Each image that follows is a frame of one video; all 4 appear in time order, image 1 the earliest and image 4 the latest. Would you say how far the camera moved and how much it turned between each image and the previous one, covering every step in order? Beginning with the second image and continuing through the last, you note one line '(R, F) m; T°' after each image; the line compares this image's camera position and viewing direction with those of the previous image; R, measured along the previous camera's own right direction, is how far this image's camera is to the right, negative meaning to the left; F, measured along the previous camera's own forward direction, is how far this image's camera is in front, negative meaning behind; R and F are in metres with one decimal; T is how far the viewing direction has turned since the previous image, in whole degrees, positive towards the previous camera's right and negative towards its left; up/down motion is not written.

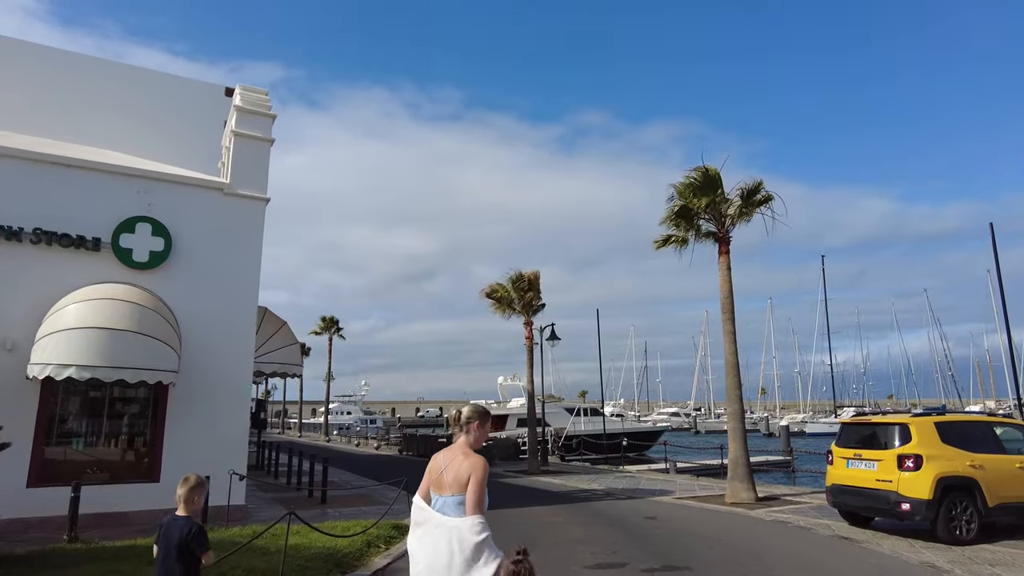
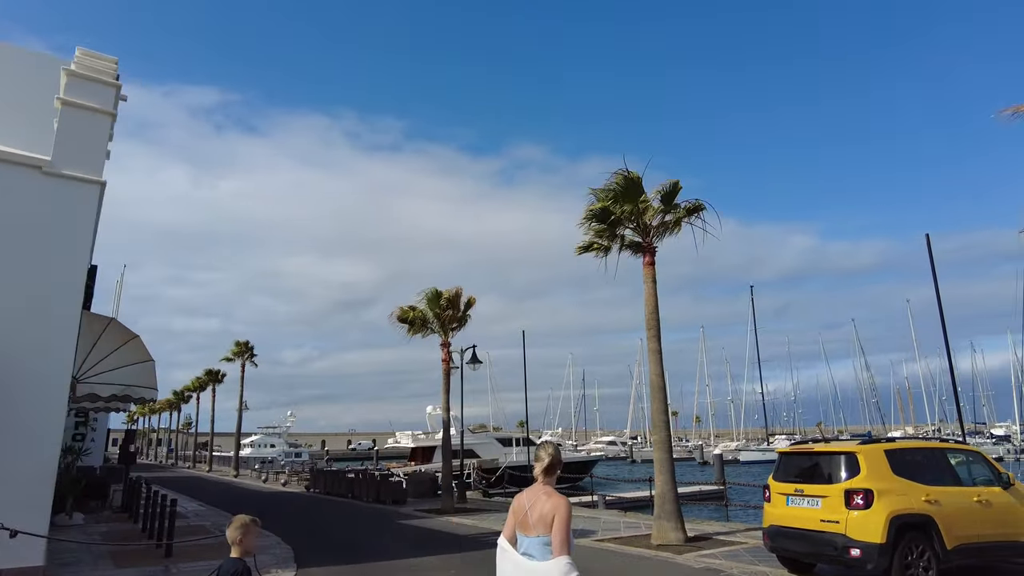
(+0.8, +1.8) m; +5°
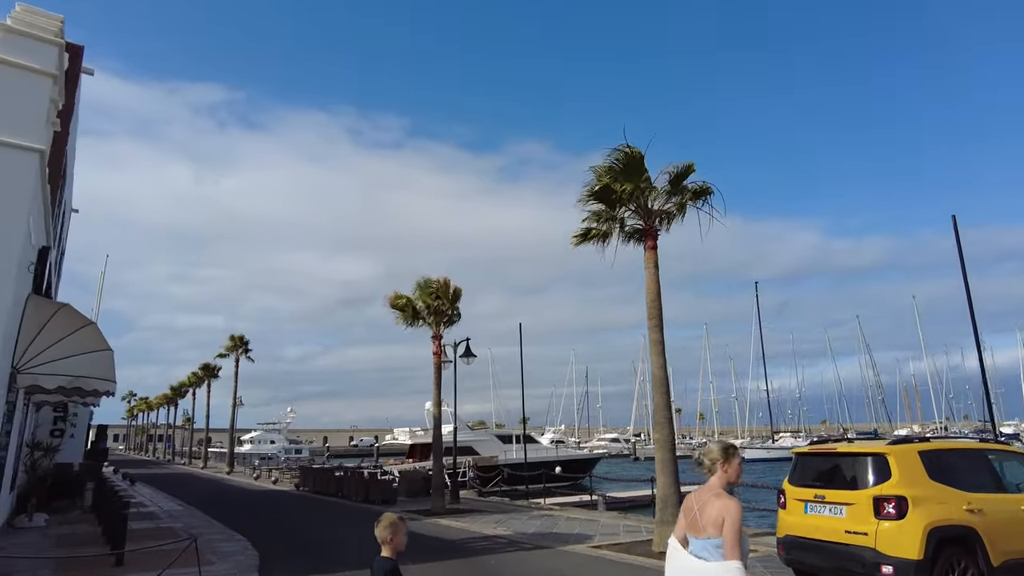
(+0.3, +1.1) m; 0°
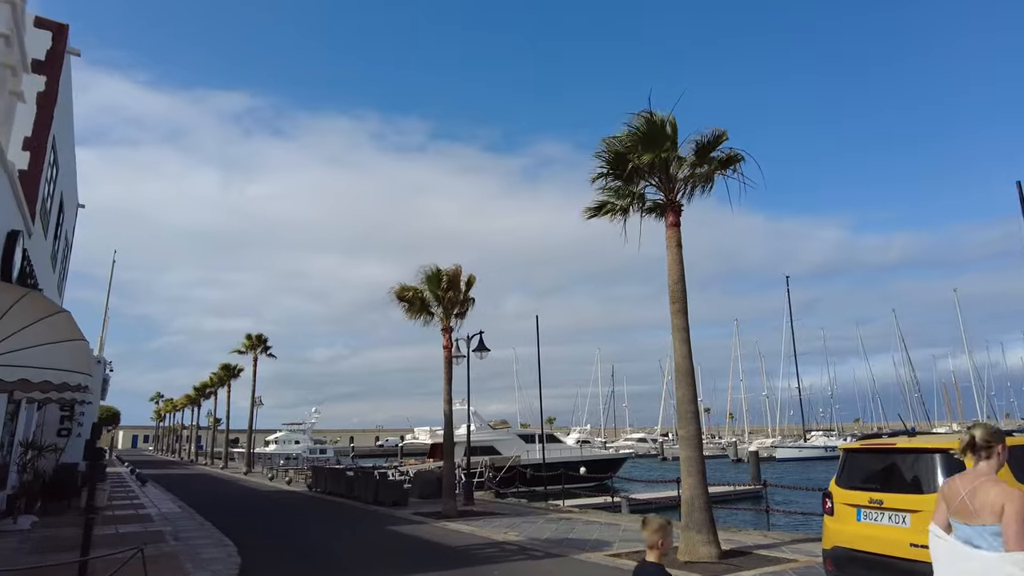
(+0.3, +1.1) m; -2°
